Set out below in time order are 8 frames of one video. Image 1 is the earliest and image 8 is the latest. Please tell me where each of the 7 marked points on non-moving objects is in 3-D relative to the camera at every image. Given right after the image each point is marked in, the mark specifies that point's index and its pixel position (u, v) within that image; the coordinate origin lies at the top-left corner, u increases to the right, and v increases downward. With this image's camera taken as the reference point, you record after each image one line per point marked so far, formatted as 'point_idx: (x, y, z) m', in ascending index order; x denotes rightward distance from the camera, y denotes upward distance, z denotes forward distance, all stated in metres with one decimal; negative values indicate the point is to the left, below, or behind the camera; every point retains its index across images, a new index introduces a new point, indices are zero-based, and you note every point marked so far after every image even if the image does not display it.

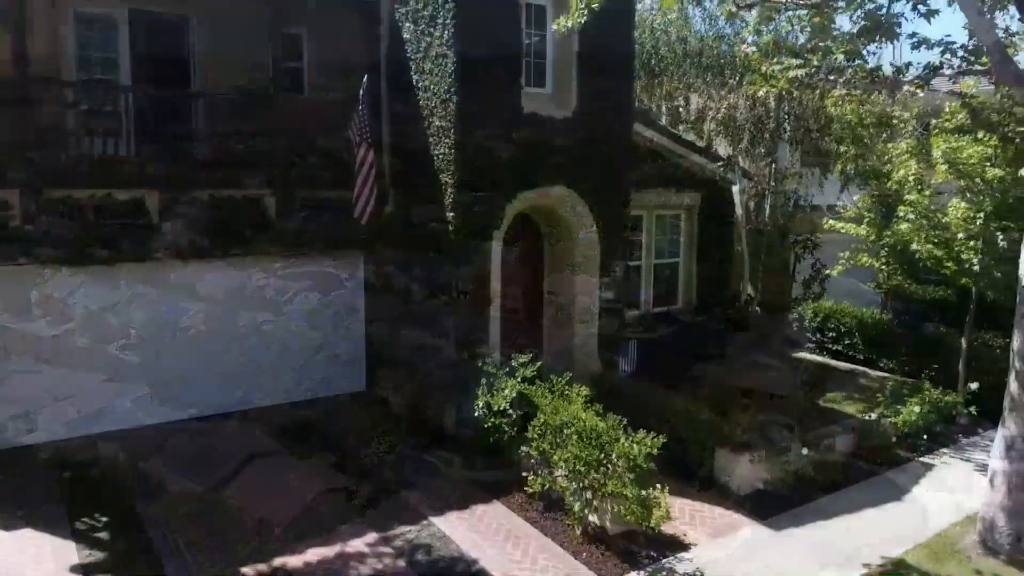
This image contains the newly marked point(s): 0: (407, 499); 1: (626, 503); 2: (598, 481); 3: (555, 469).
0: (-0.9, -1.9, +6.8) m
1: (+0.9, -1.7, +6.1) m
2: (+0.7, -1.6, +6.1) m
3: (+0.3, -1.6, +6.4) m
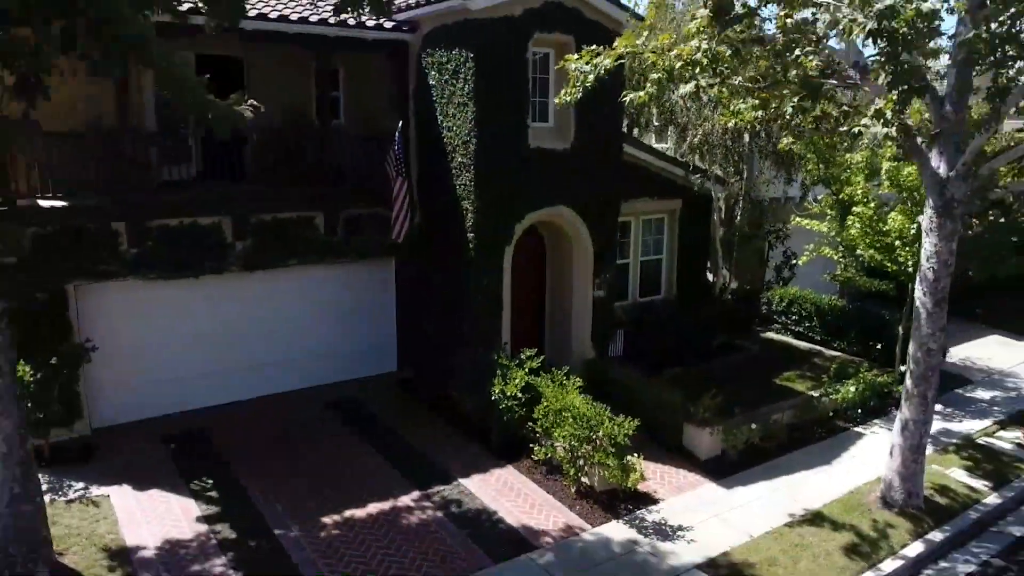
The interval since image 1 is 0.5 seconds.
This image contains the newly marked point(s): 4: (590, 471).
0: (-0.8, -2.0, +8.7) m
1: (+1.0, -1.9, +7.9) m
2: (+0.8, -1.7, +8.0) m
3: (+0.5, -1.7, +8.3) m
4: (+0.8, -1.9, +8.1) m
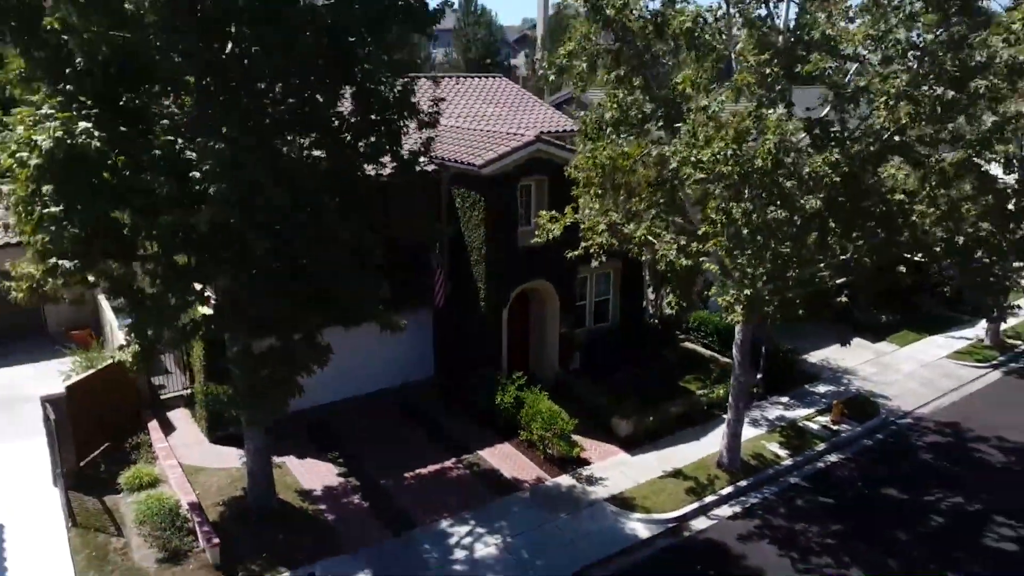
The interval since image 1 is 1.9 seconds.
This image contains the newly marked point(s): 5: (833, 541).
0: (-0.9, -3.0, +15.0) m
1: (+0.9, -2.9, +14.2) m
2: (+0.7, -2.8, +14.2) m
3: (+0.4, -2.7, +14.5) m
4: (+0.7, -3.0, +14.3) m
5: (+5.3, -4.1, +12.5) m
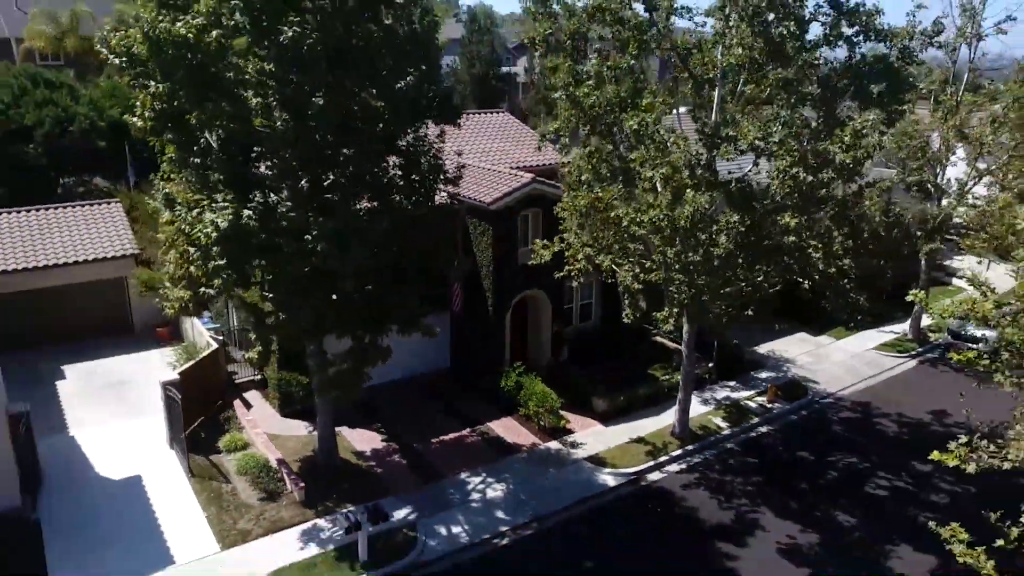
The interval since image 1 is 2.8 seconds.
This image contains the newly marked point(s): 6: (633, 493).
0: (-0.9, -3.2, +19.3) m
1: (+1.0, -3.2, +18.5) m
2: (+0.7, -3.0, +18.5) m
3: (+0.4, -3.0, +18.9) m
4: (+0.7, -3.2, +18.6) m
5: (+5.3, -4.4, +16.9) m
6: (+2.6, -4.4, +16.5) m
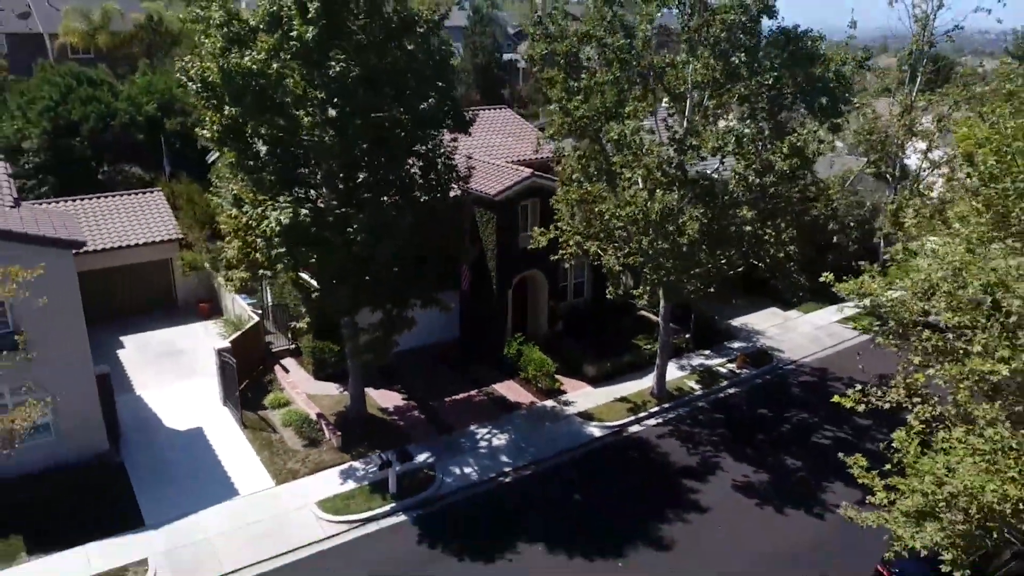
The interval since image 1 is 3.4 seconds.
0: (-0.8, -2.7, +22.4) m
1: (+1.0, -2.7, +21.6) m
2: (+0.8, -2.5, +21.6) m
3: (+0.5, -2.4, +21.9) m
4: (+0.8, -2.7, +21.7) m
5: (+5.3, -3.9, +20.0) m
6: (+2.7, -4.0, +19.6) m
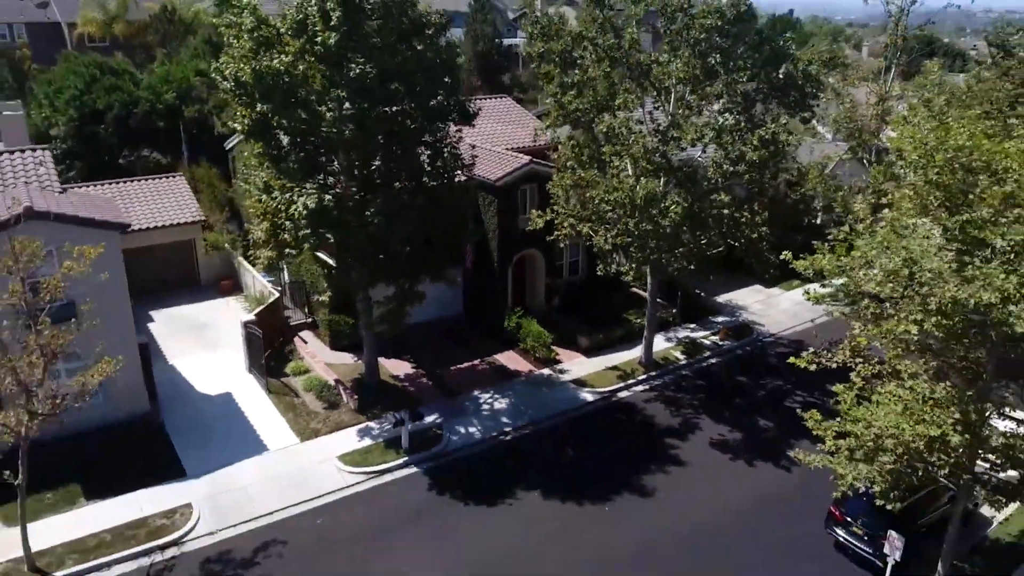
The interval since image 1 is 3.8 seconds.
0: (-0.8, -2.0, +24.4) m
1: (+1.0, -2.0, +23.6) m
2: (+0.8, -1.8, +23.6) m
3: (+0.5, -1.8, +23.9) m
4: (+0.8, -2.0, +23.7) m
5: (+5.3, -3.3, +22.0) m
6: (+2.7, -3.3, +21.7) m
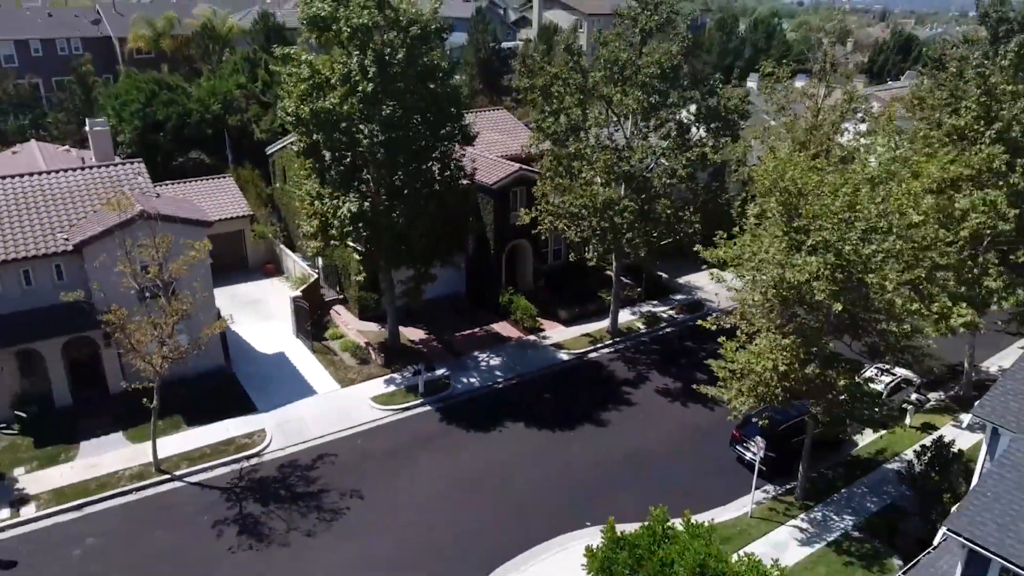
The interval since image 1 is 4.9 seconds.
0: (-1.1, -1.3, +30.2) m
1: (+0.7, -1.3, +29.4) m
2: (+0.5, -1.2, +29.4) m
3: (+0.2, -1.1, +29.8) m
4: (+0.5, -1.3, +29.6) m
5: (+5.1, -2.7, +27.9) m
6: (+2.4, -2.7, +27.5) m
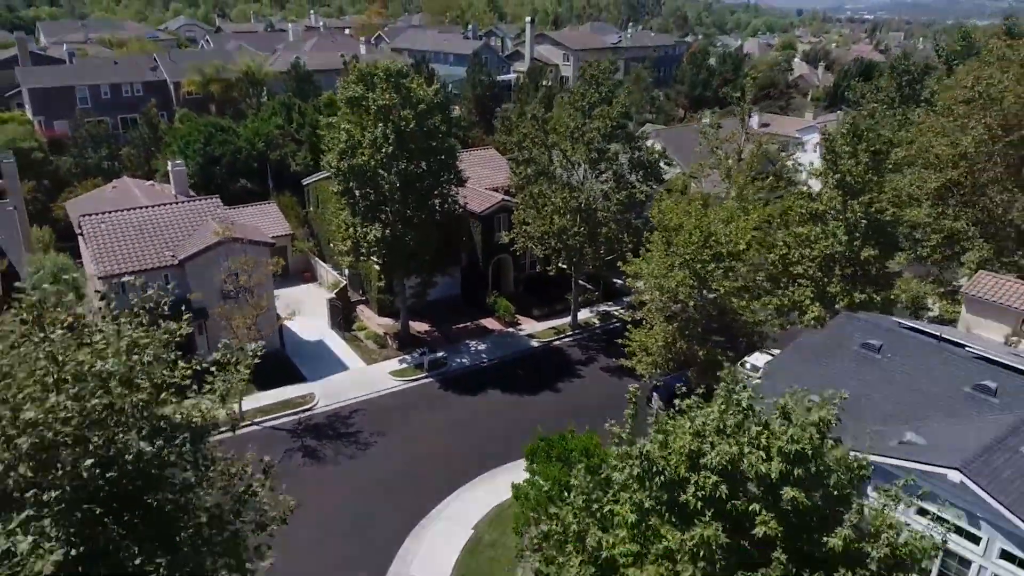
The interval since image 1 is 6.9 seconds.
0: (-1.9, -1.5, +39.2) m
1: (-0.1, -1.5, +38.3) m
2: (-0.3, -1.4, +38.3) m
3: (-0.6, -1.3, +38.7) m
4: (-0.3, -1.5, +38.5) m
5: (+4.2, -2.8, +36.7) m
6: (+1.6, -2.9, +36.4) m
